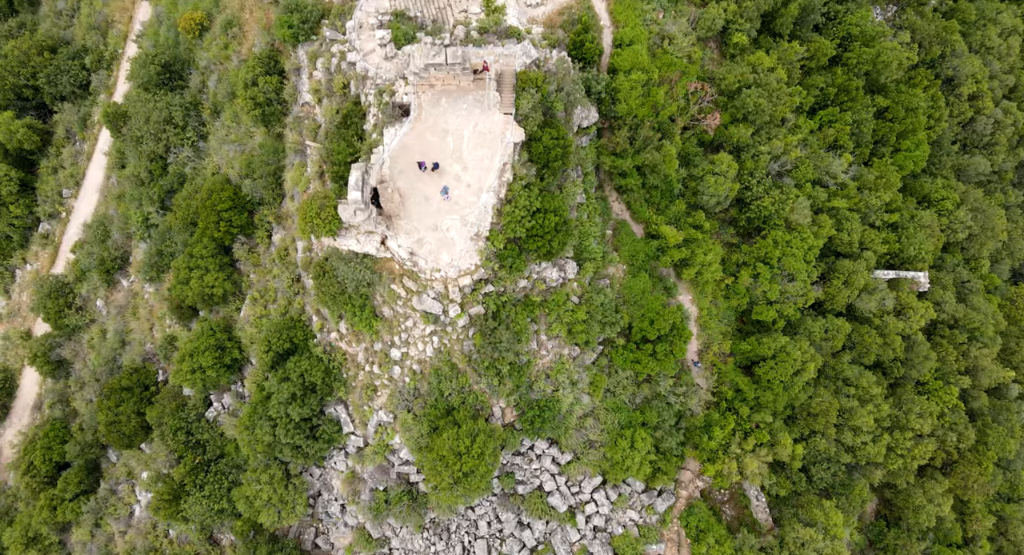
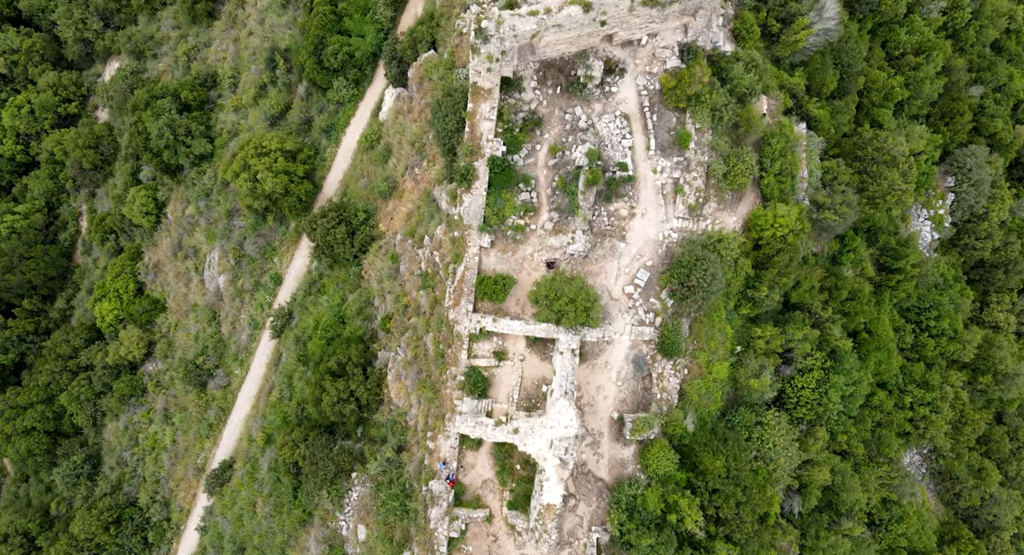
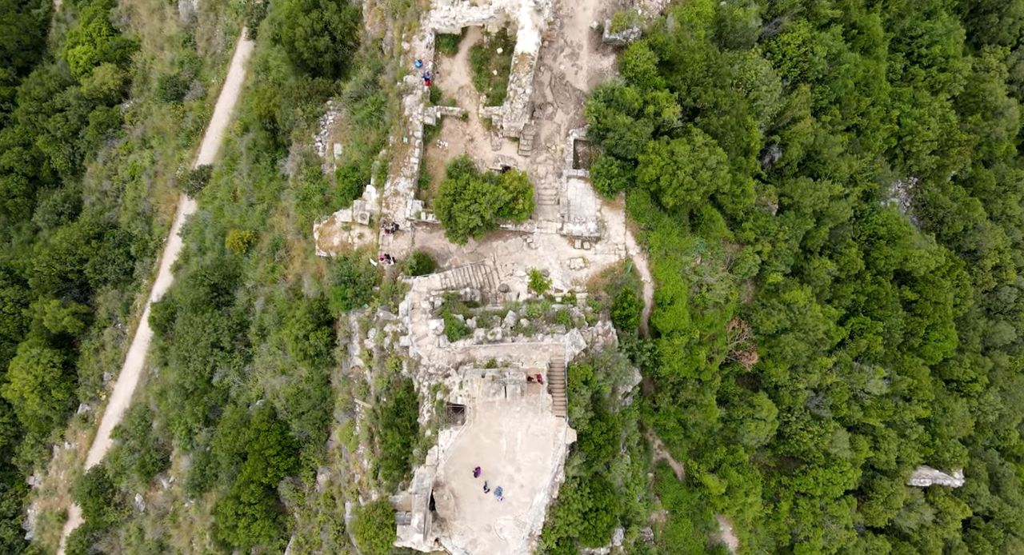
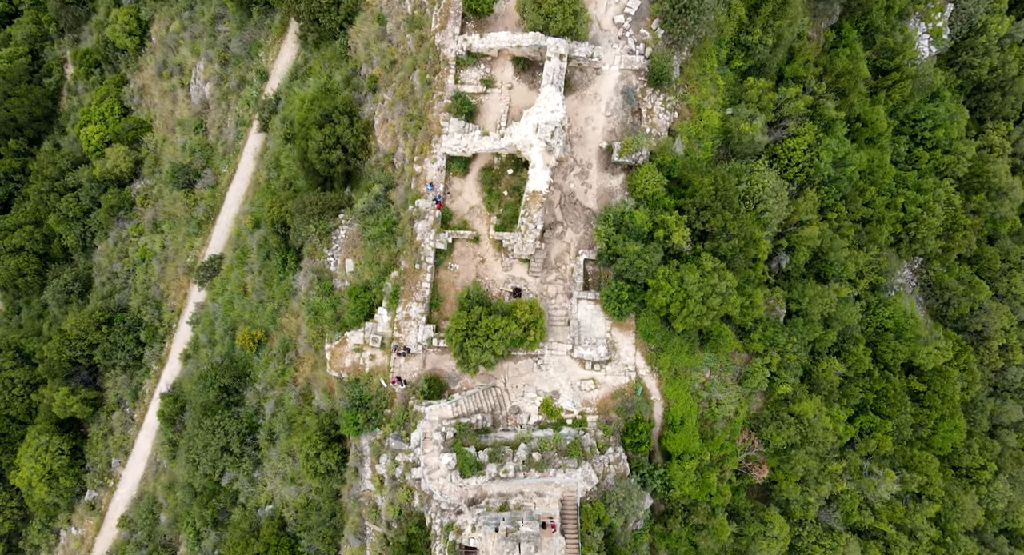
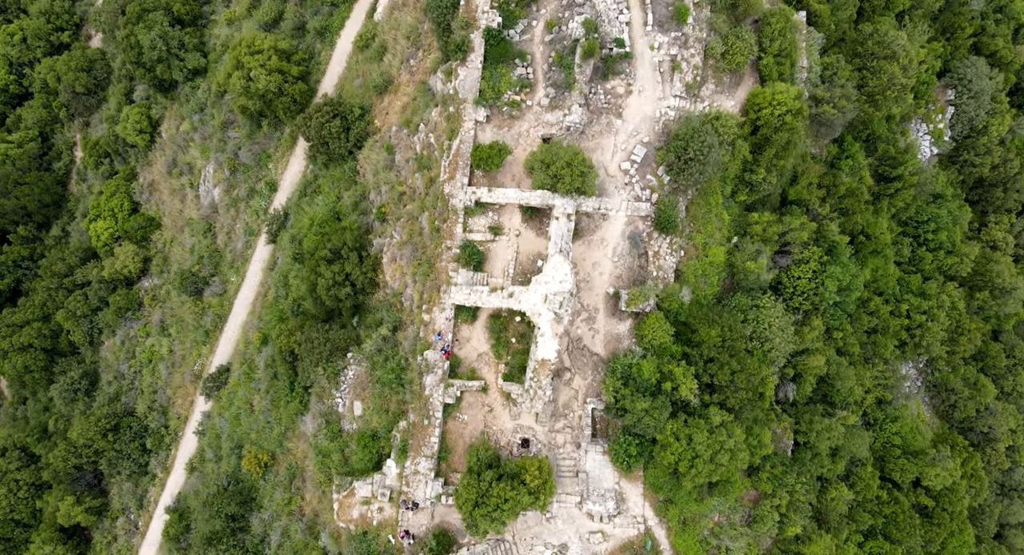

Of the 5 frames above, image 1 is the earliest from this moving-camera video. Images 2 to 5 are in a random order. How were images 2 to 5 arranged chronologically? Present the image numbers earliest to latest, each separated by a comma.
3, 4, 5, 2
